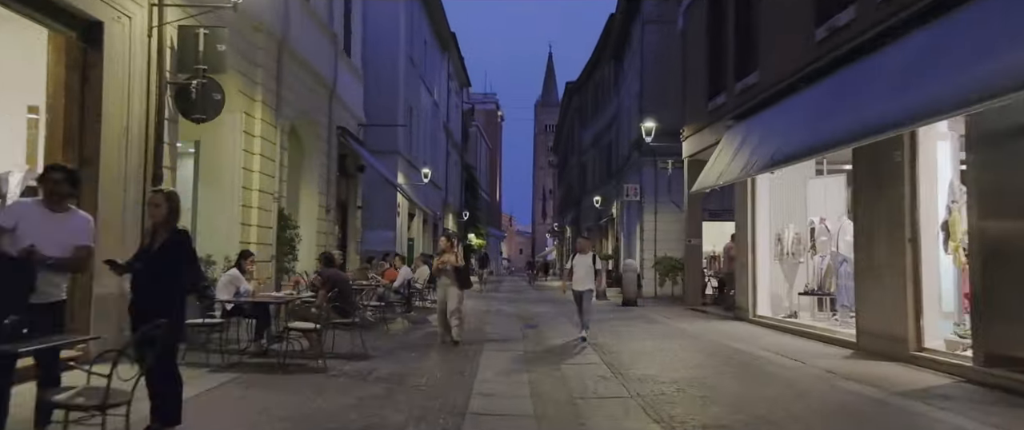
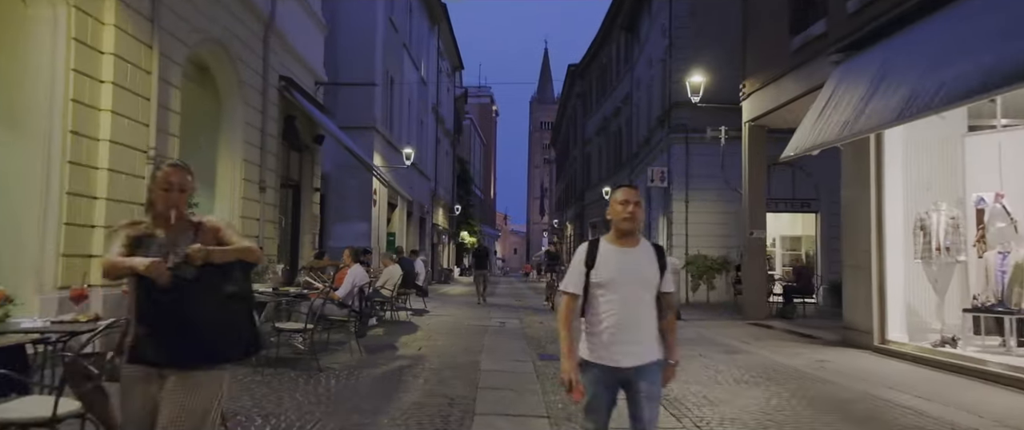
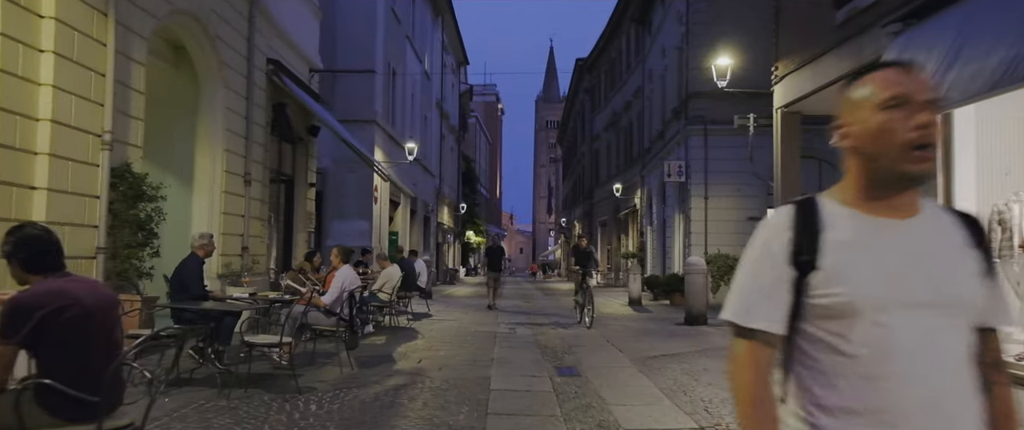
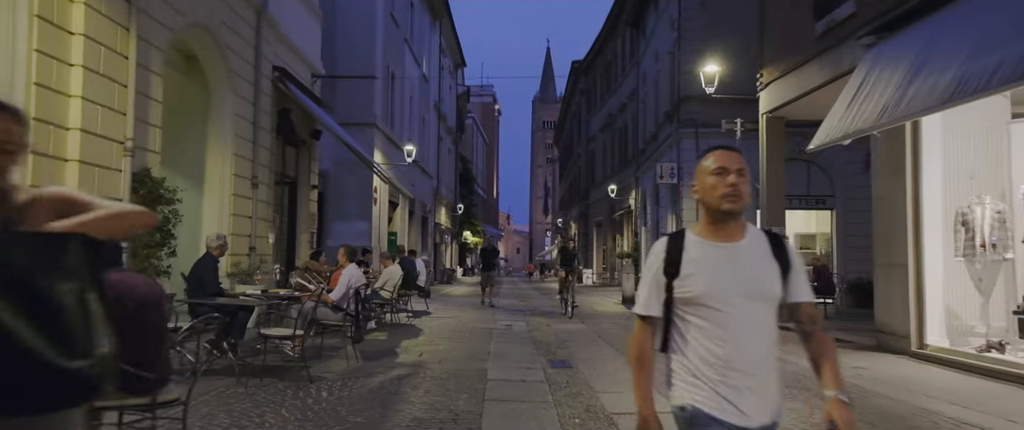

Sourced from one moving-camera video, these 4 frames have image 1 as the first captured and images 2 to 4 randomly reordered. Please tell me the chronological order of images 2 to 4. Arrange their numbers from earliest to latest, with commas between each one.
2, 4, 3
